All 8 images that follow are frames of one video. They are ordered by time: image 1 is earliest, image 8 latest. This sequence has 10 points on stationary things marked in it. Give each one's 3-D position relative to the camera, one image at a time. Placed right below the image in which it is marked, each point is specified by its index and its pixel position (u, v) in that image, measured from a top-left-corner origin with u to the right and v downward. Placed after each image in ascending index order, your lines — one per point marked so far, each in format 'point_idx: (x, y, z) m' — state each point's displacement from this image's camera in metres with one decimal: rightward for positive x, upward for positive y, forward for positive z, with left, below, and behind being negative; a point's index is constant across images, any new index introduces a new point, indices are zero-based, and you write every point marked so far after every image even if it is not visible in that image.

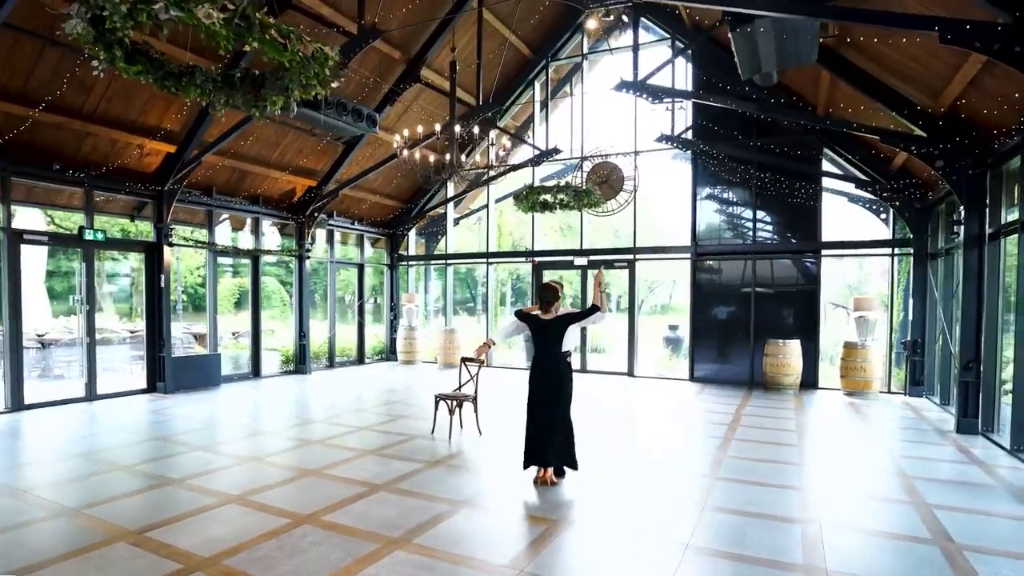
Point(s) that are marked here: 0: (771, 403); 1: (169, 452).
0: (+3.4, -1.5, +7.4) m
1: (-3.4, -1.6, +5.6) m
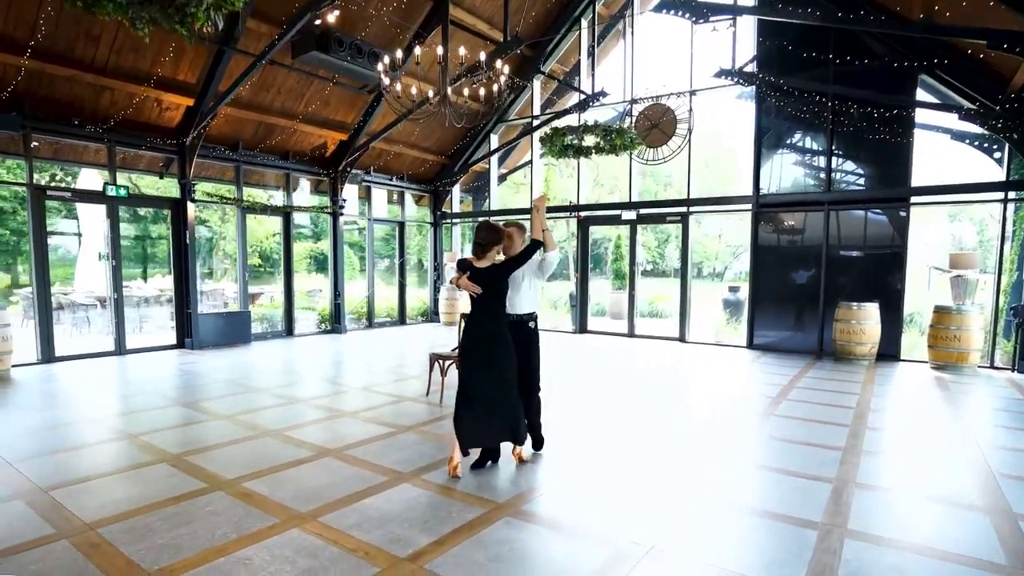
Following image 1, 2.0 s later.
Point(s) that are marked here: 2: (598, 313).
0: (+3.7, -1.0, +6.4) m
1: (-3.3, -1.1, +5.5) m
2: (+1.5, -0.4, +10.0) m
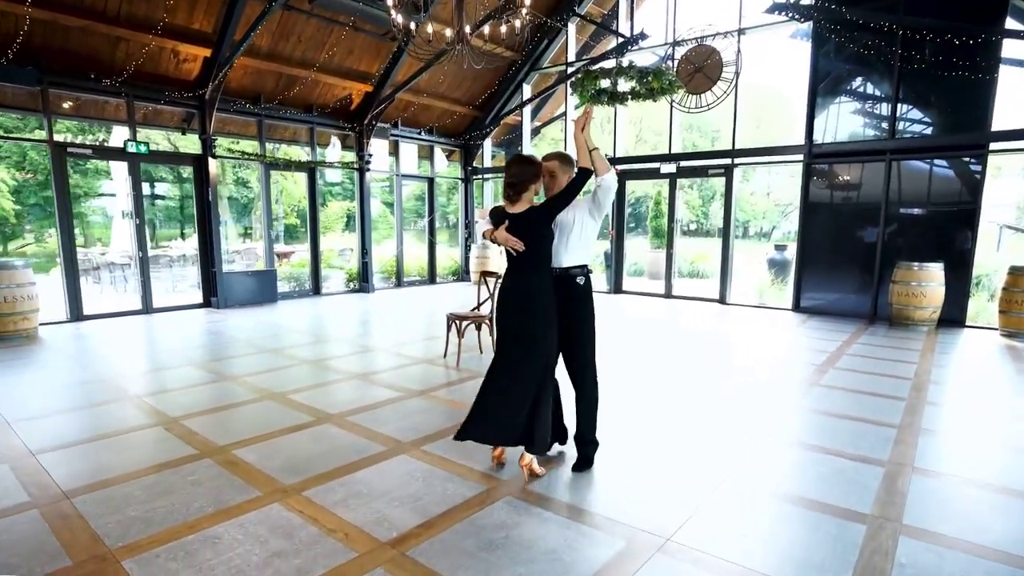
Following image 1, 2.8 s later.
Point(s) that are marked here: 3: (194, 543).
0: (+4.0, -0.6, +5.8) m
1: (-3.1, -0.7, +5.5) m
2: (+2.0, +0.3, +9.5) m
3: (-1.1, -0.9, +2.0) m
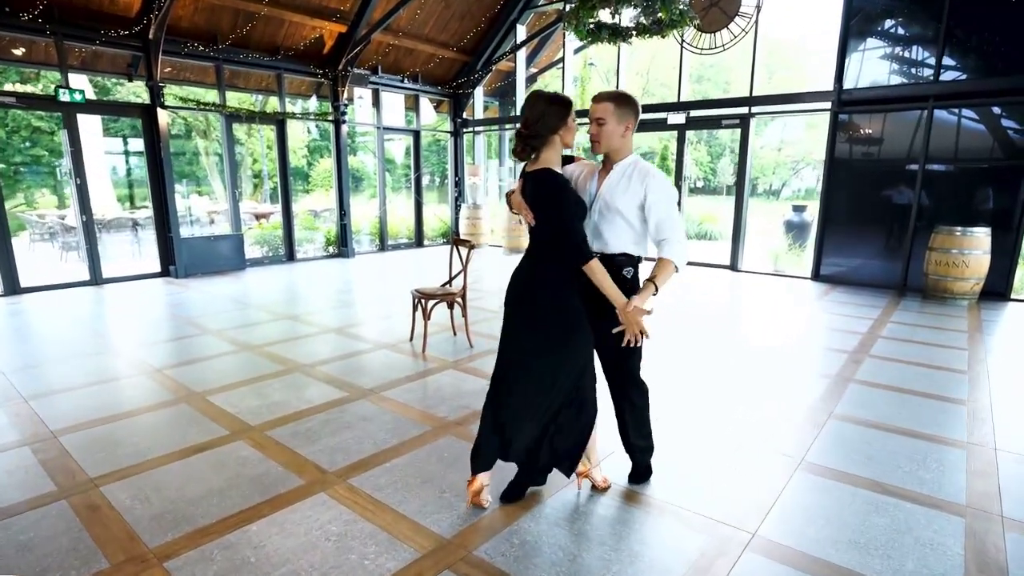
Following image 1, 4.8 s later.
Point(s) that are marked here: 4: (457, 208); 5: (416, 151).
0: (+3.8, -0.3, +5.1) m
1: (-3.3, -0.5, +4.9) m
2: (+1.9, +0.9, +8.7) m
3: (-1.3, -0.9, +1.3) m
4: (-1.1, +1.5, +10.6) m
5: (-1.7, +2.4, +9.9) m
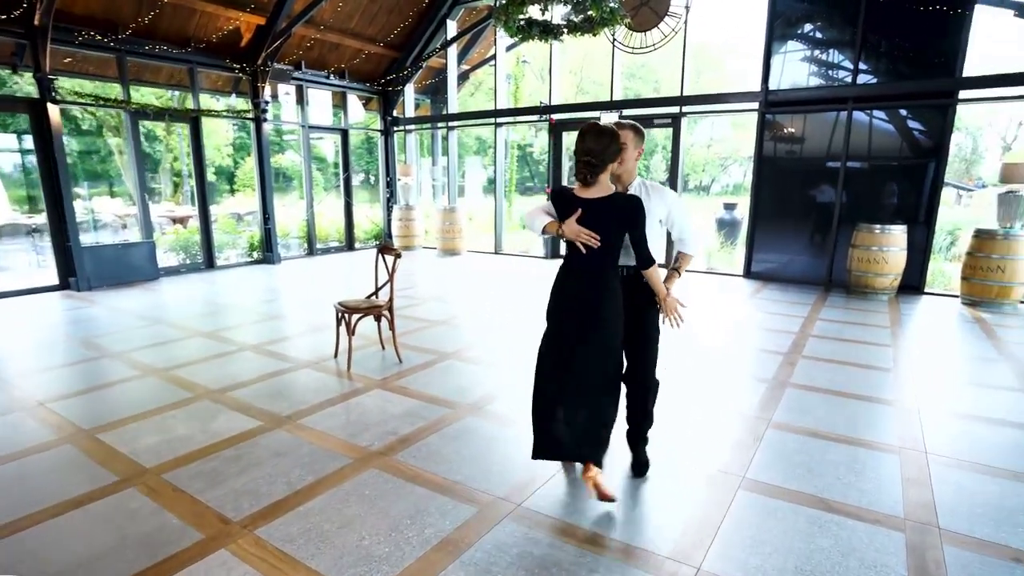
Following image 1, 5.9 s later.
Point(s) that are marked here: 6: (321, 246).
0: (+3.2, -0.2, +5.3) m
1: (-3.8, -0.6, +4.3) m
2: (+0.9, +0.9, +8.7) m
3: (-1.4, -1.0, +1.0) m
4: (-2.2, +1.4, +10.2) m
5: (-2.8, +2.3, +9.5) m
6: (-3.2, +0.7, +9.3) m
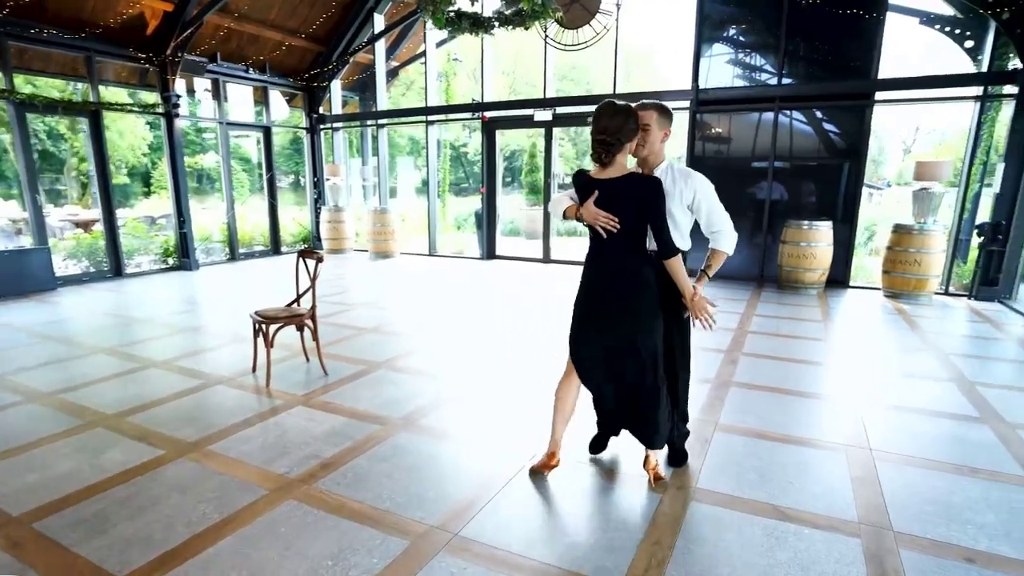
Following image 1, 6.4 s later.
0: (+2.6, -0.2, +5.4) m
1: (-4.2, -0.7, +3.7) m
2: (0.0, +0.8, +8.5) m
3: (-1.5, -1.1, +0.6) m
4: (-3.3, +1.3, +9.7) m
5: (-3.9, +2.2, +8.9) m
6: (-4.2, +0.6, +8.7) m
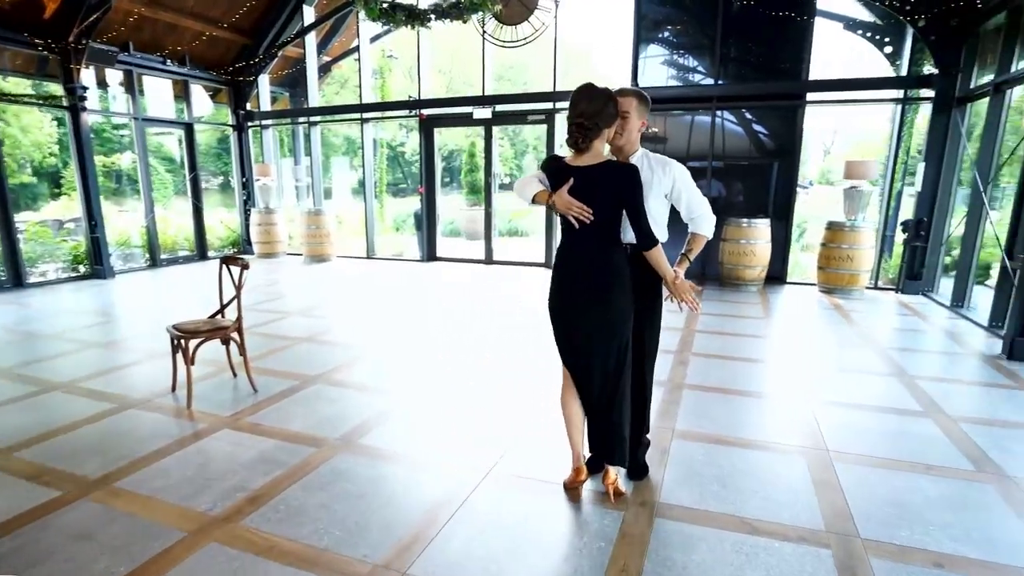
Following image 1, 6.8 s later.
0: (+2.1, -0.2, +5.5) m
1: (-4.5, -0.8, +3.1) m
2: (-0.9, +0.8, +8.3) m
3: (-1.5, -1.1, +0.3) m
4: (-4.3, +1.2, +9.2) m
5: (-4.8, +2.1, +8.3) m
6: (-5.0, +0.5, +8.1) m
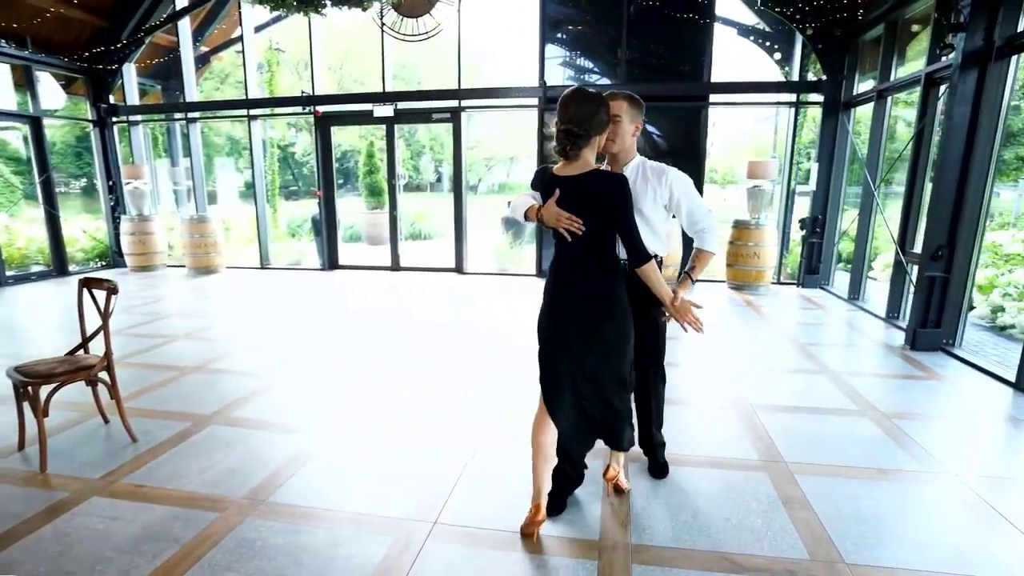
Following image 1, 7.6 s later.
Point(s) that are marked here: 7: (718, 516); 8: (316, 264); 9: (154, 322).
0: (+1.3, -0.2, +5.5) m
1: (-4.7, -1.1, +2.0) m
2: (-2.1, +0.7, +7.8) m
3: (-1.3, -1.2, -0.2) m
4: (-5.7, +1.0, +8.1) m
5: (-6.0, +1.8, +7.1) m
6: (-6.1, +0.2, +6.9) m
7: (+0.7, -0.8, +2.0) m
8: (-2.7, +0.3, +7.9) m
9: (-3.2, -0.3, +5.0) m
